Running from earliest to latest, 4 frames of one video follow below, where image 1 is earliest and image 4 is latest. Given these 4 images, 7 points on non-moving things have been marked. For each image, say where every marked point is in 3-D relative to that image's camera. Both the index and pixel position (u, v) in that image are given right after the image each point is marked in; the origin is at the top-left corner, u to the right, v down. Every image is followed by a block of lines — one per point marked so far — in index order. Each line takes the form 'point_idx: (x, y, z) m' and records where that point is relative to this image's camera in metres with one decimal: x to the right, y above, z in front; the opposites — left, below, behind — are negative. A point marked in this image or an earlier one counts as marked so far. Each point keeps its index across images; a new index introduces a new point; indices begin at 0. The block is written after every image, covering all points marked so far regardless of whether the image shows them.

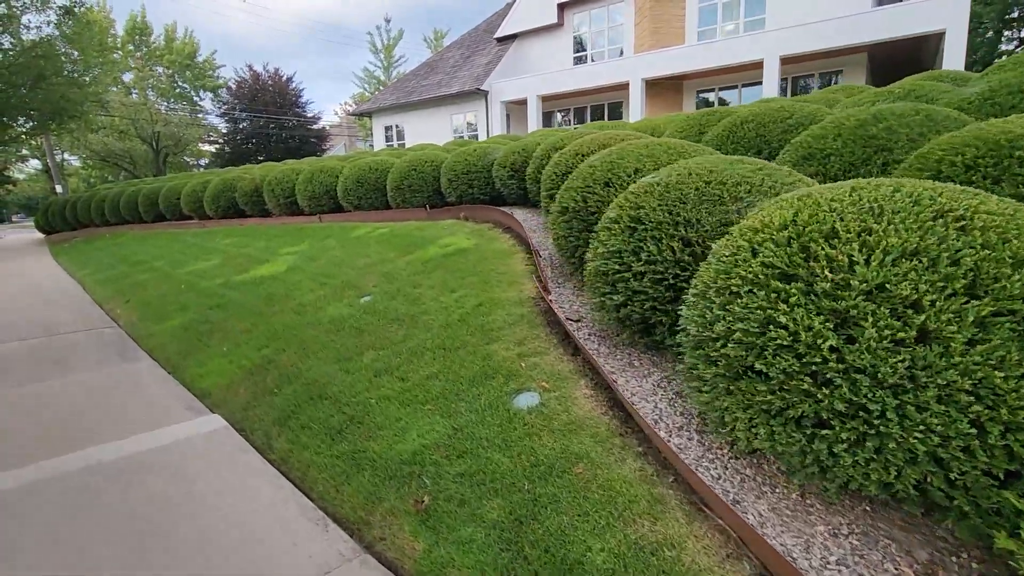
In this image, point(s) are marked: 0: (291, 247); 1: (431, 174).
0: (-2.8, +0.5, +6.7) m
1: (-1.1, +1.5, +7.0) m
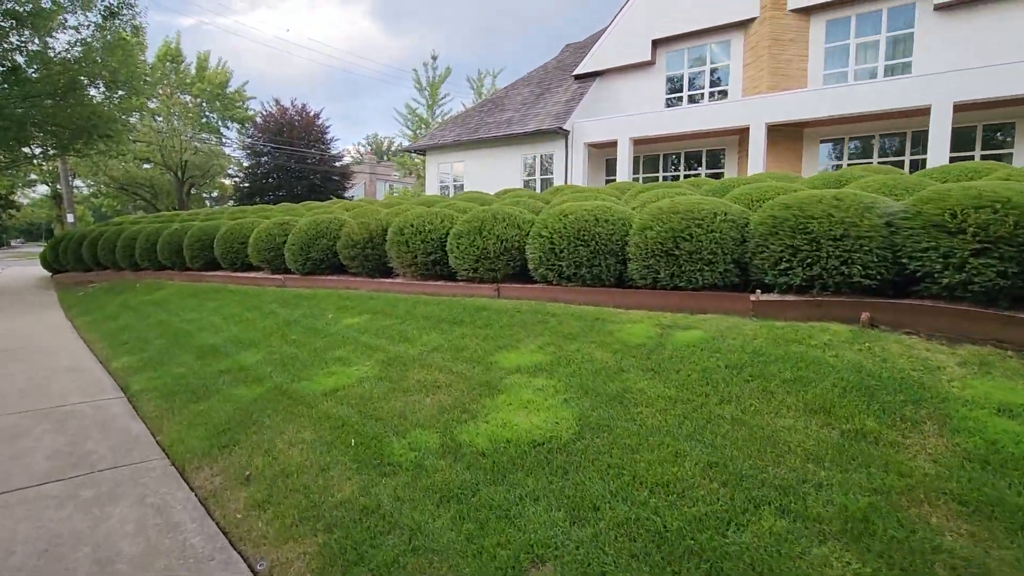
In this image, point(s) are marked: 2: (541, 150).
0: (0.0, -0.5, +3.8) m
1: (+1.8, +0.4, +4.2) m
2: (+1.0, +5.0, +19.3) m
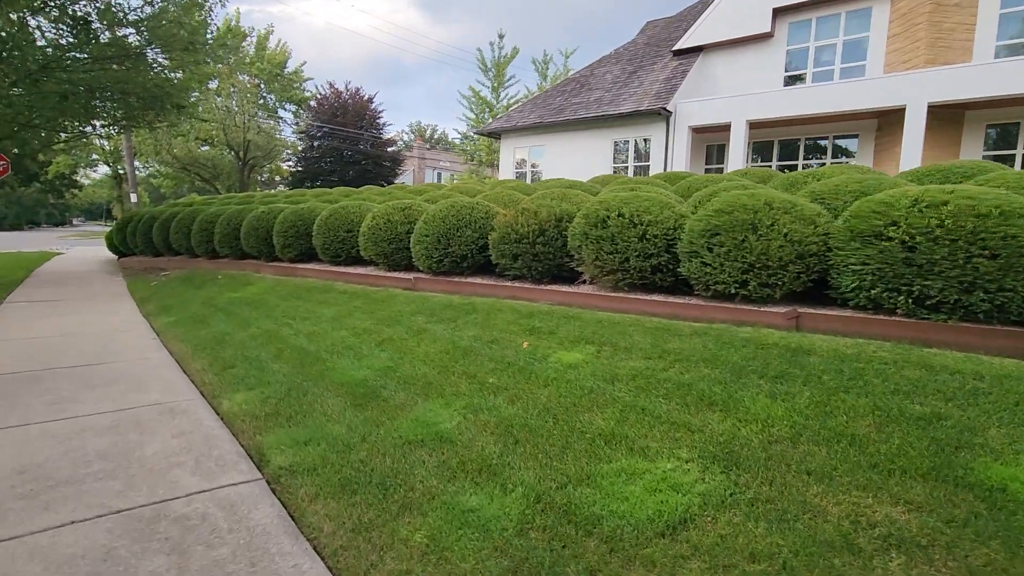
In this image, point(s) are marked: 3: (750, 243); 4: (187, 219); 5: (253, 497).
0: (+1.9, -0.7, +2.0) m
1: (+3.7, +0.2, +2.2) m
2: (+4.1, +5.0, +17.2) m
3: (+1.7, +0.3, +3.7) m
4: (-6.2, +1.3, +10.0) m
5: (-1.2, -1.0, +2.5) m
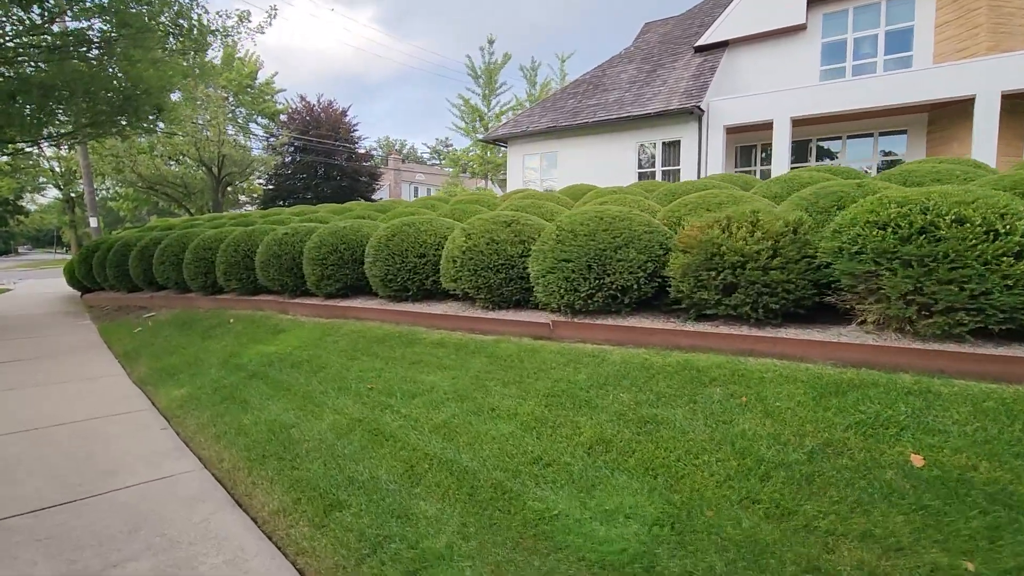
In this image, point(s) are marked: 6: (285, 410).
0: (+3.5, -0.8, +0.4) m
1: (+5.2, +0.1, +0.8) m
2: (+4.6, +4.6, +15.9) m
3: (+3.1, +0.1, +2.1) m
4: (-5.1, +0.6, +8.0) m
5: (+0.4, -1.3, +0.7) m
6: (-1.5, -0.8, +3.6) m
